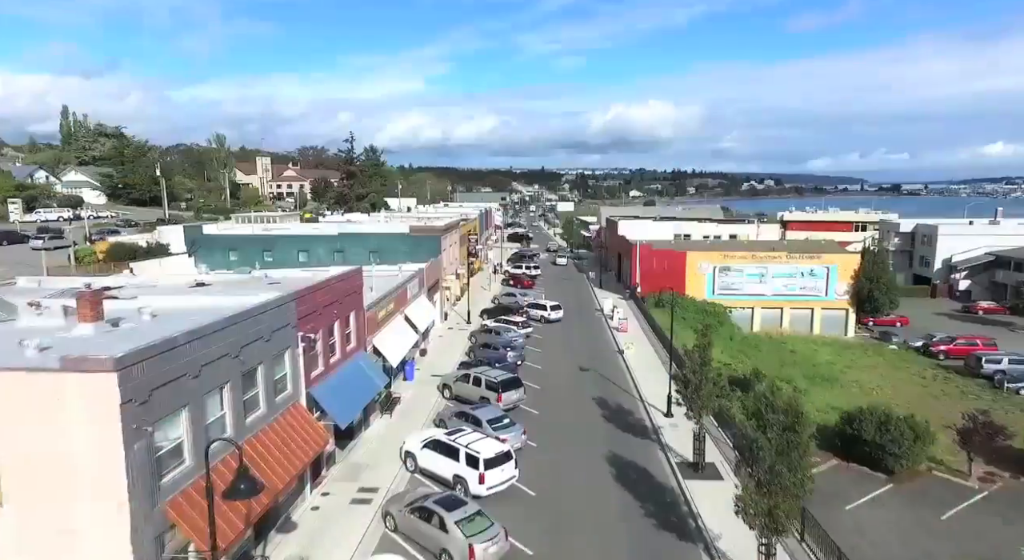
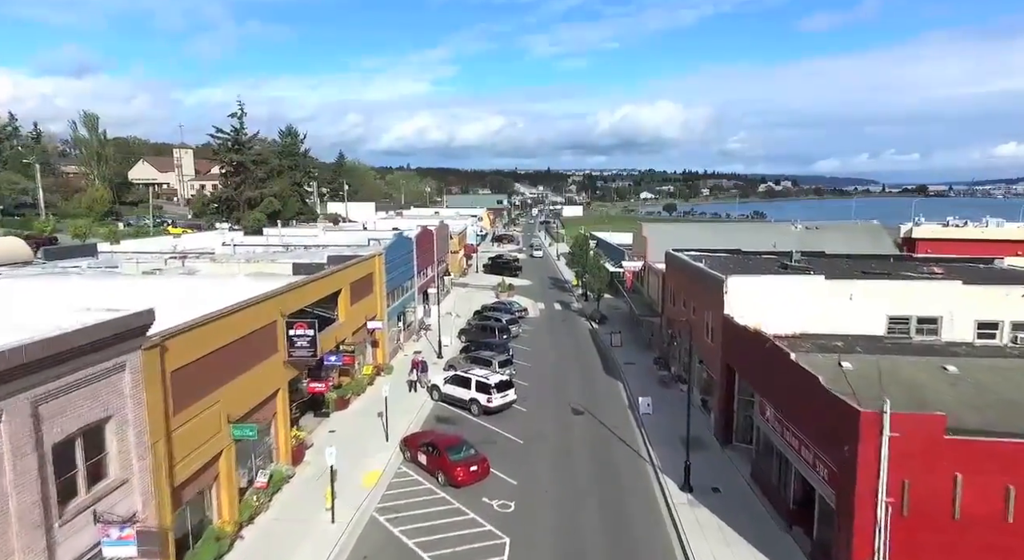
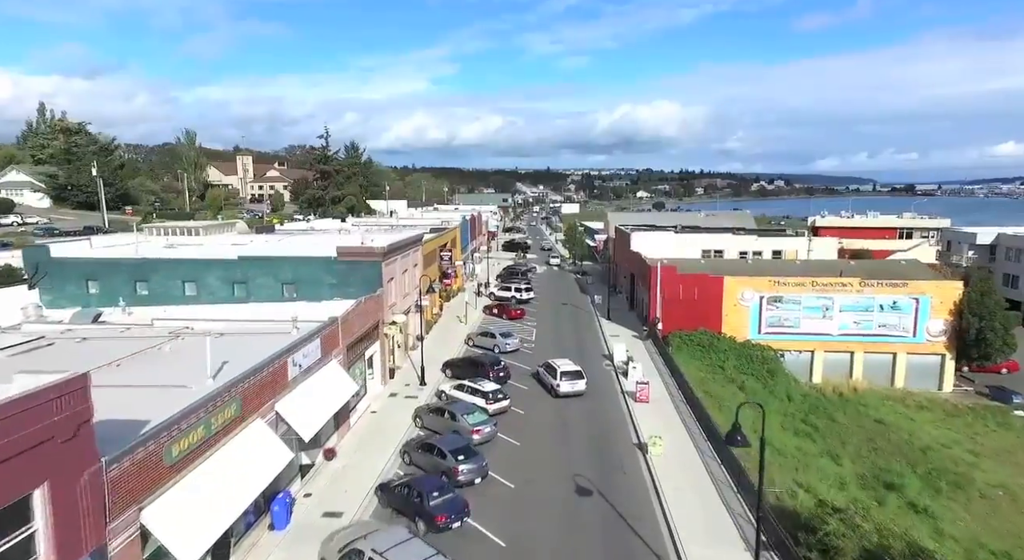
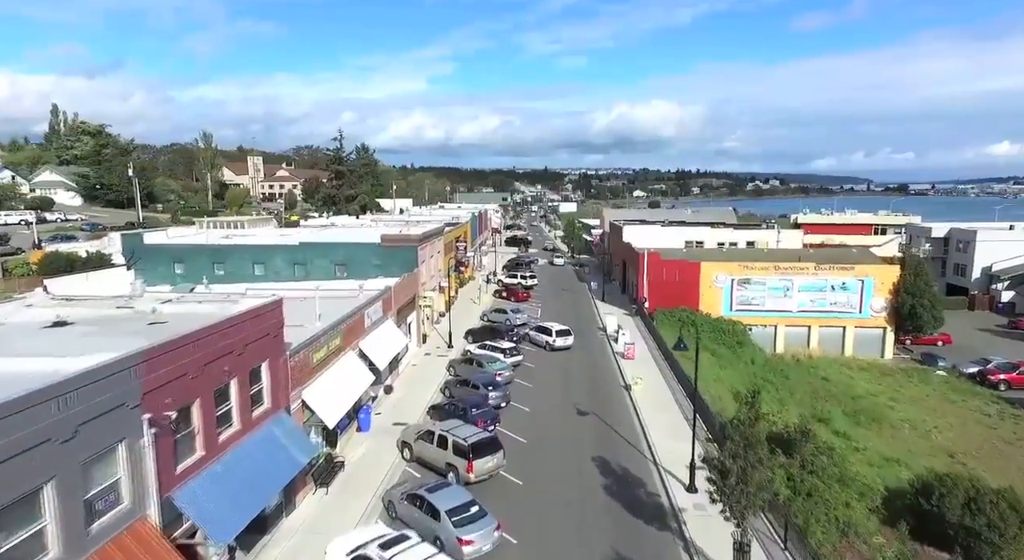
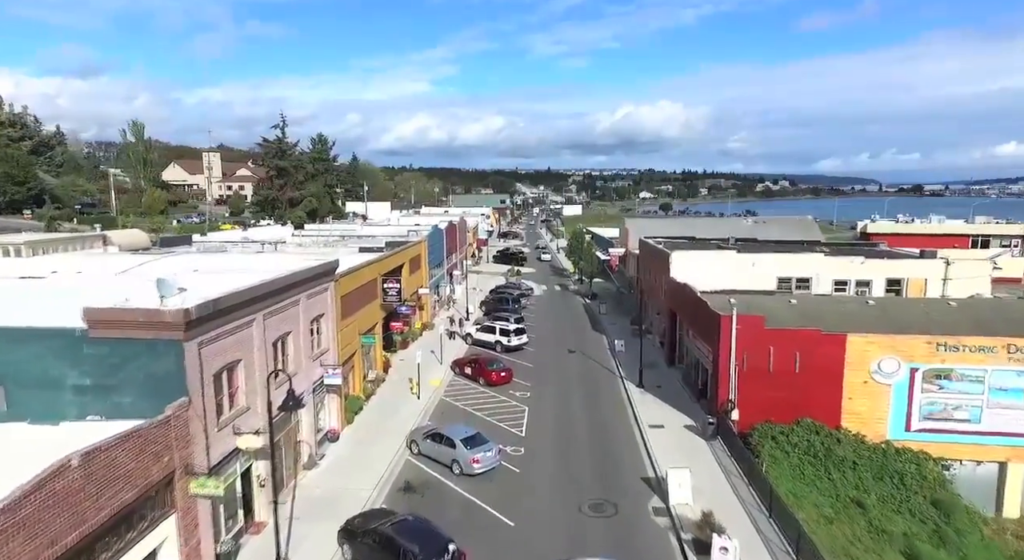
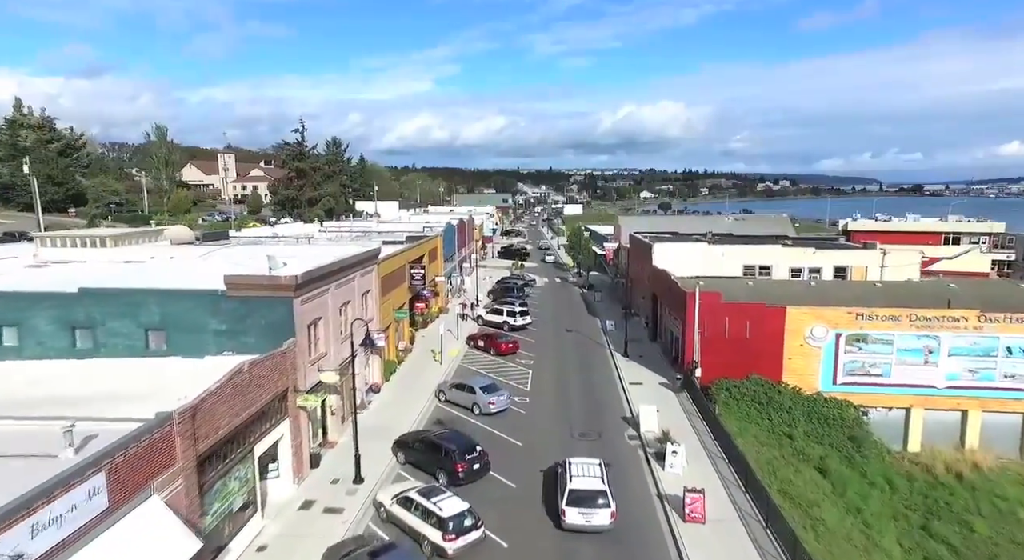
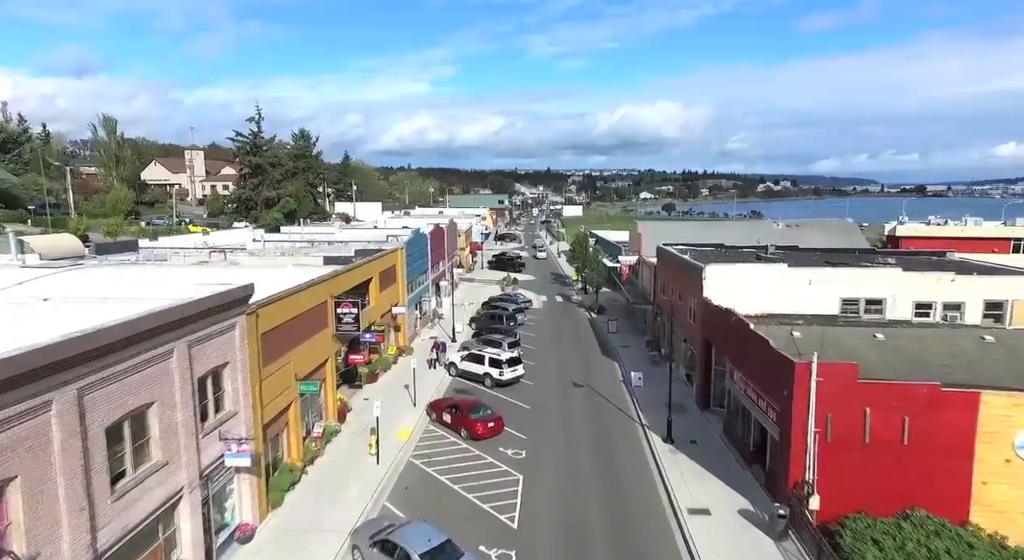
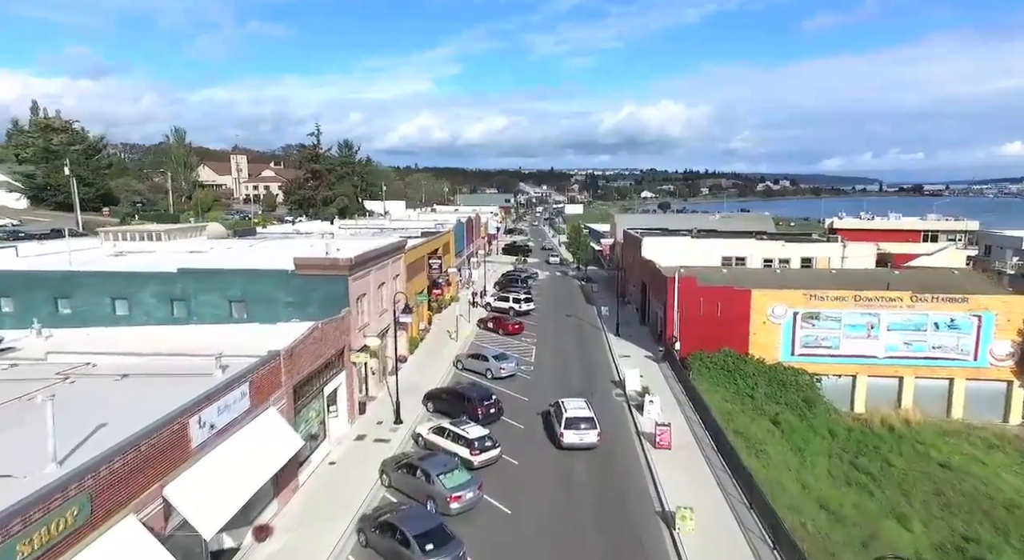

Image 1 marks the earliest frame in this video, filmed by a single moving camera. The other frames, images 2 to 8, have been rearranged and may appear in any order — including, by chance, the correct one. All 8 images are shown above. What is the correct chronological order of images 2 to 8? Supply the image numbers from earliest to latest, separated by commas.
4, 3, 8, 6, 5, 7, 2
